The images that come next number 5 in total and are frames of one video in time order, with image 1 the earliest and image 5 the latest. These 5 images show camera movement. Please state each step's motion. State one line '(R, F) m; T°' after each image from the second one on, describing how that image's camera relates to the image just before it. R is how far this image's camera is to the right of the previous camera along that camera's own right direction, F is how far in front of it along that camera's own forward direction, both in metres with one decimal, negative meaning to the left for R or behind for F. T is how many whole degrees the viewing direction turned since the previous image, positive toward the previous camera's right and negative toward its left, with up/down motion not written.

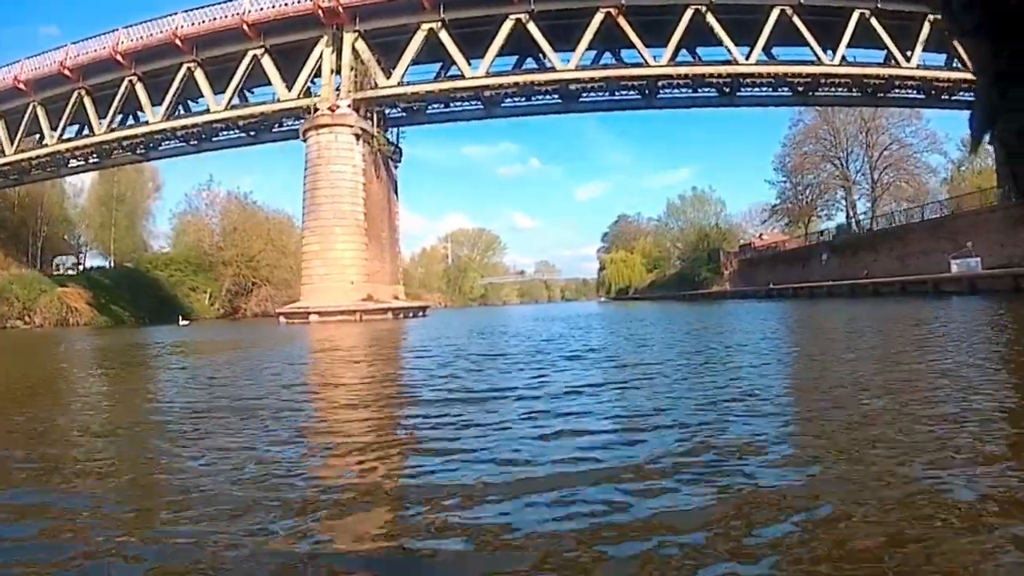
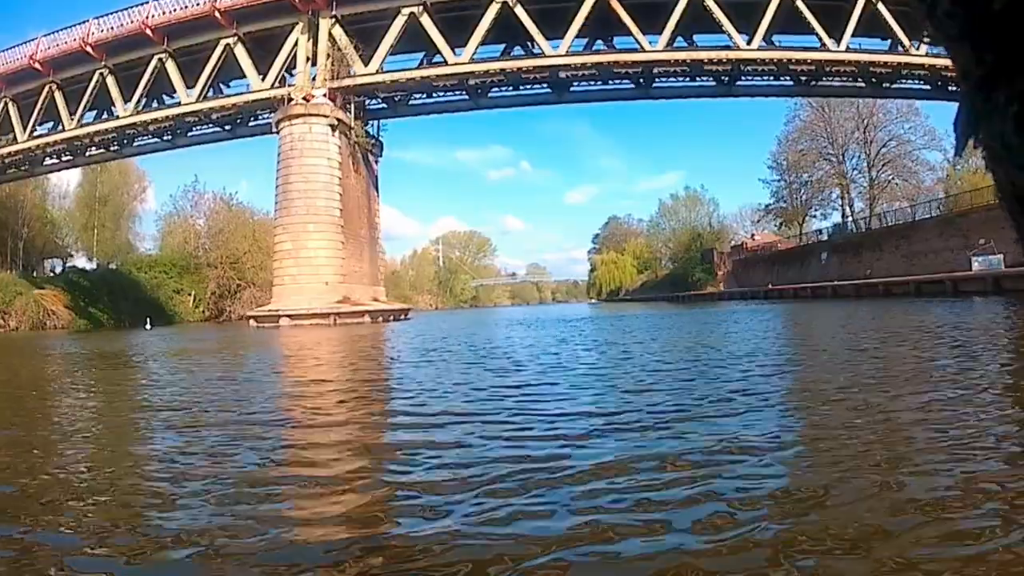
(+0.1, +0.7) m; +1°
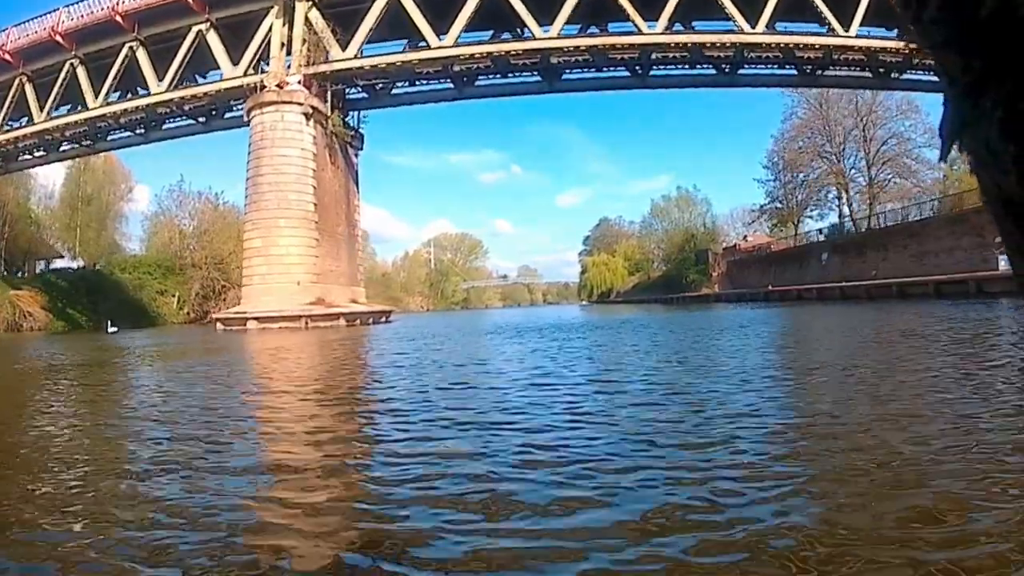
(0.0, +0.7) m; +1°
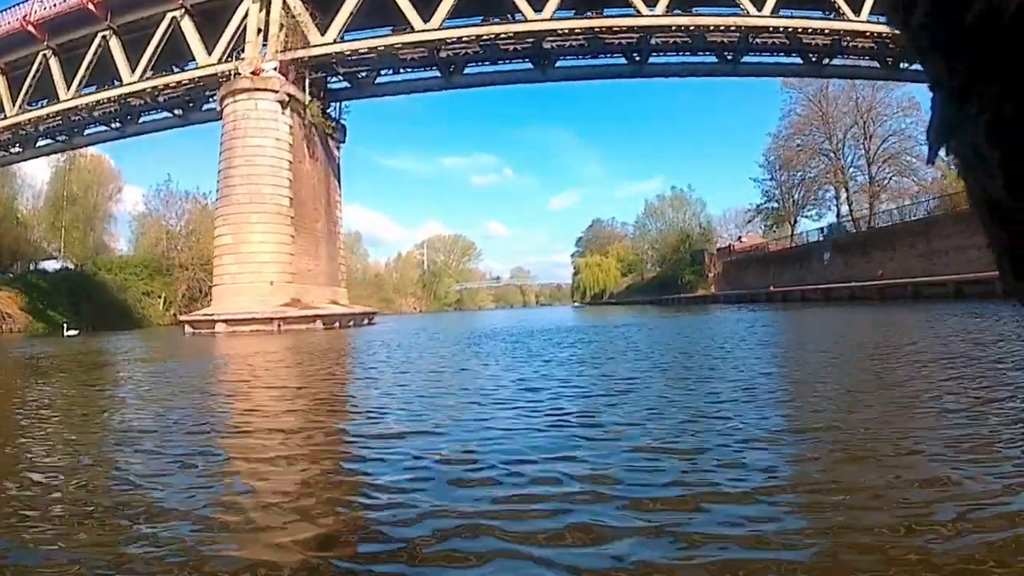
(0.0, +0.6) m; +1°
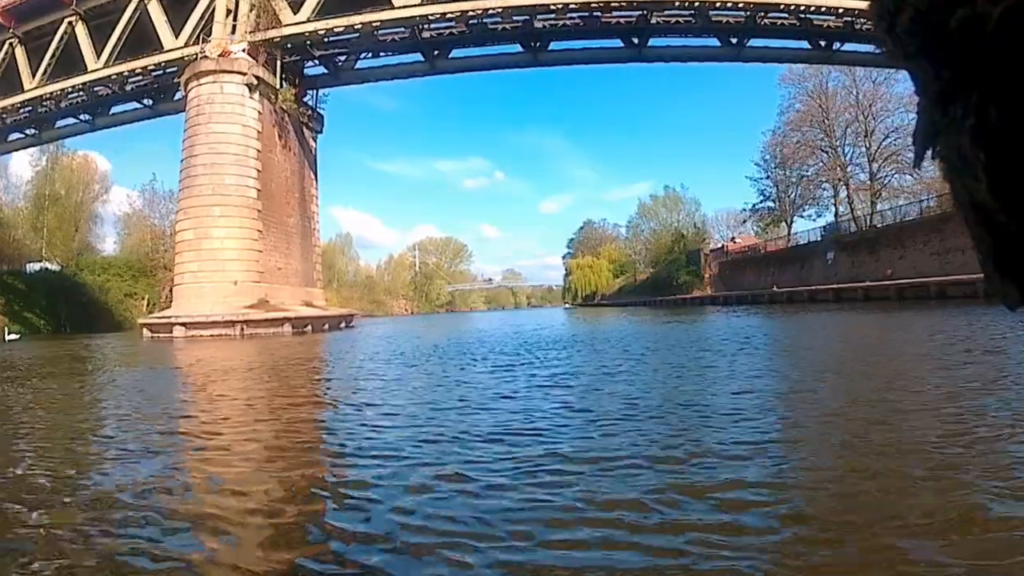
(0.0, +0.7) m; +1°
